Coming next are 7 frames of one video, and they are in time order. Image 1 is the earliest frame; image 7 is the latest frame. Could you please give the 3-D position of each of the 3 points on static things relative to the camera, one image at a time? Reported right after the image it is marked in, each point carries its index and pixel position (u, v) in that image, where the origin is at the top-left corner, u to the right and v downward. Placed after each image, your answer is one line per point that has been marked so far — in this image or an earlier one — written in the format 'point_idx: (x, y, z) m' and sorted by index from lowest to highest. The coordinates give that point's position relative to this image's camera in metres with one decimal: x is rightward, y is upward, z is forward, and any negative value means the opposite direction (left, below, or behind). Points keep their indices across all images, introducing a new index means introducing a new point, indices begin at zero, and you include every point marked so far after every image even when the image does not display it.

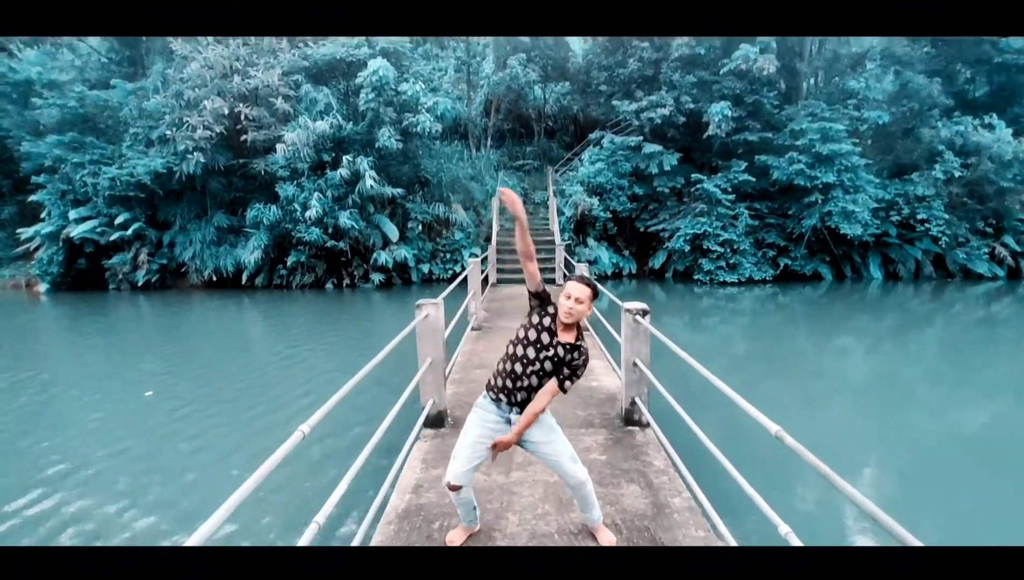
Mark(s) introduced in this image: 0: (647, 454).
0: (+0.8, -0.9, +3.3) m
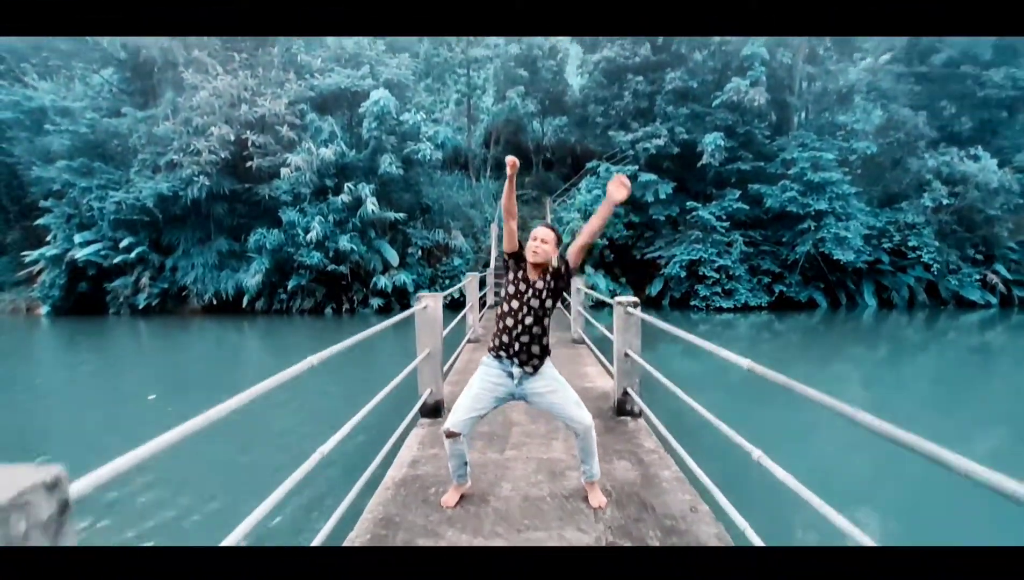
0: (+0.7, -0.8, +3.4) m
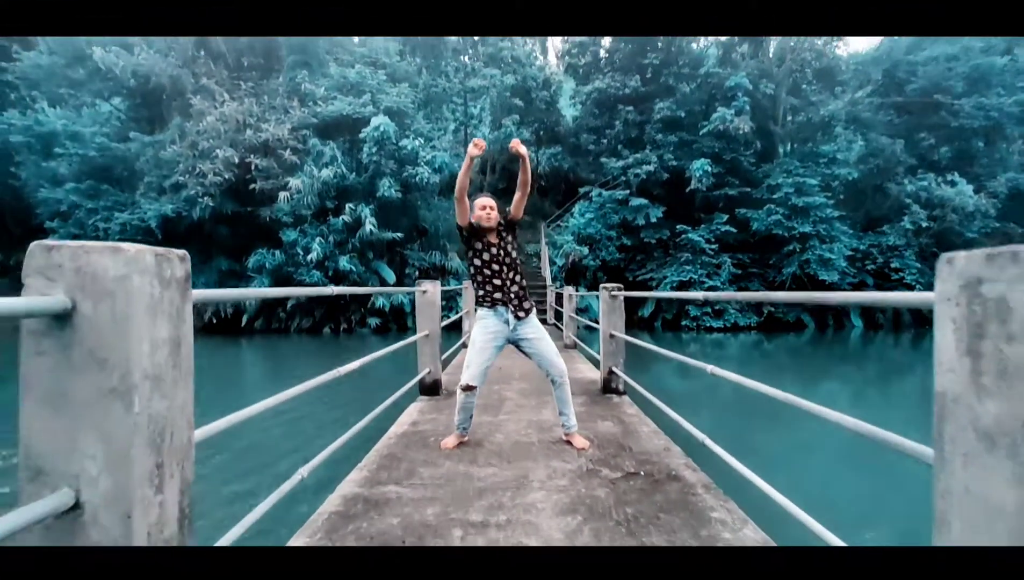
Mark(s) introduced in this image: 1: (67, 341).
0: (+0.7, -0.7, +3.6) m
1: (-0.6, -0.1, +0.8) m
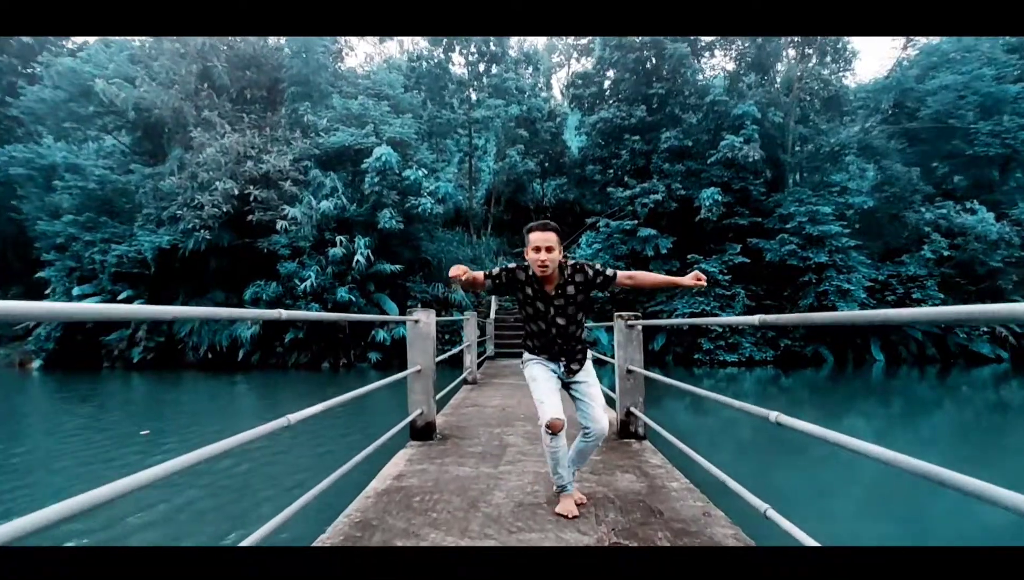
0: (+0.7, -0.9, +3.1) m
1: (-0.6, -0.1, +0.4) m
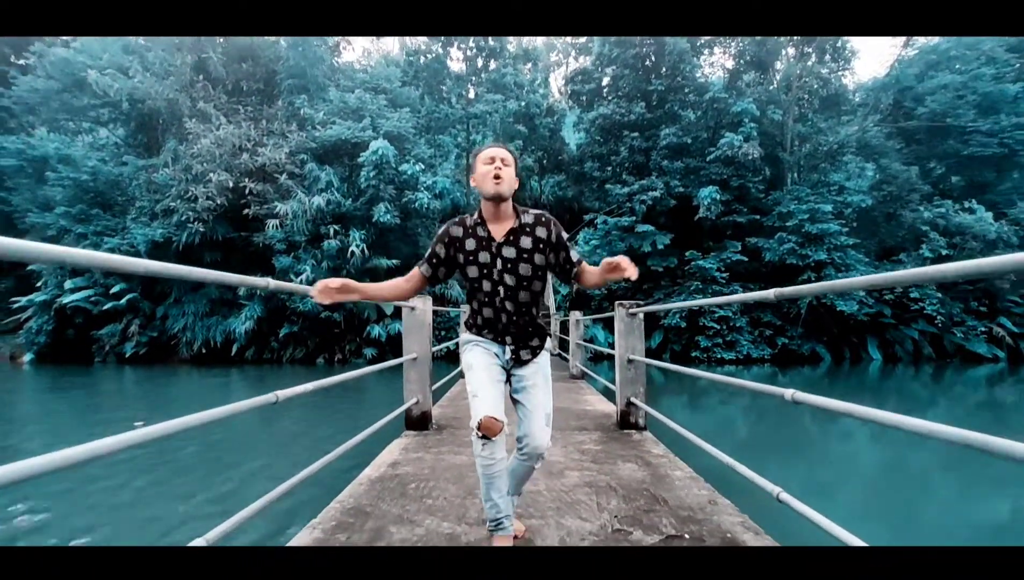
0: (+0.7, -0.8, +3.0) m
1: (-0.6, 0.0, +0.3) m
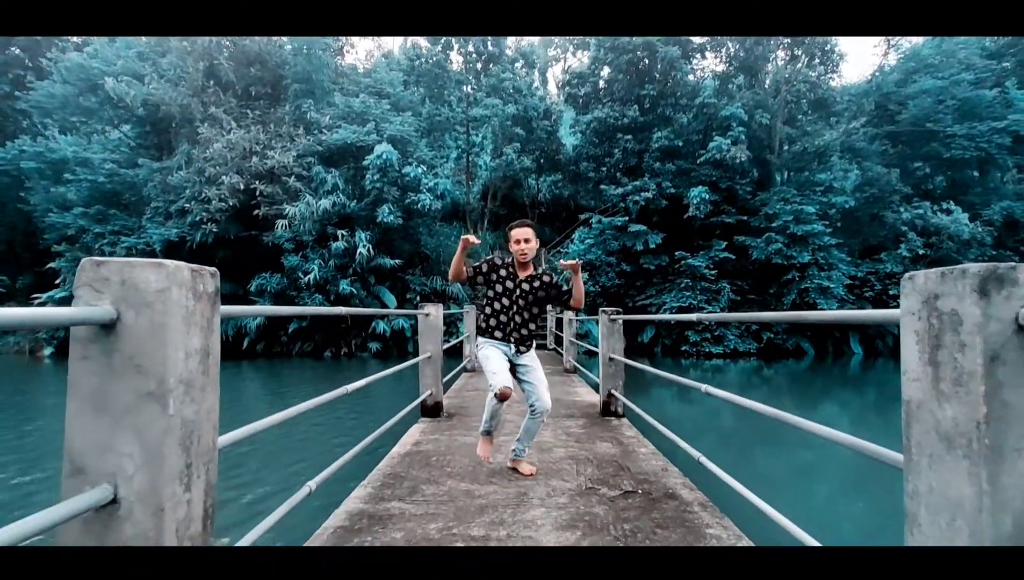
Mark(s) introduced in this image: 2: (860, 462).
0: (+0.7, -0.9, +3.7) m
1: (-0.6, -0.1, +0.9) m
2: (+5.2, -2.6, +8.9) m
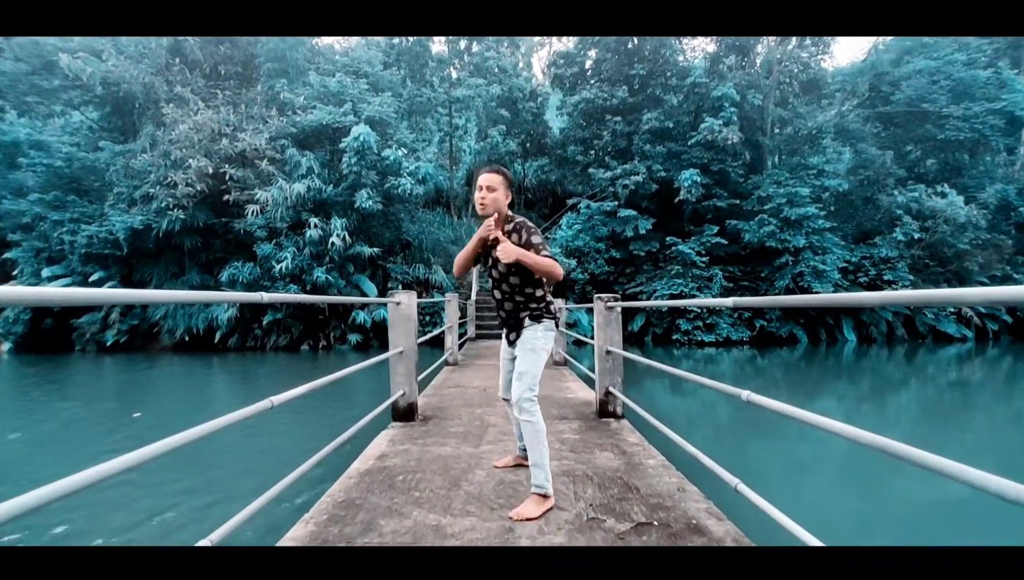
0: (+0.6, -0.8, +3.2) m
1: (-0.7, -0.1, +0.4) m
2: (+5.0, -2.4, +8.6) m
